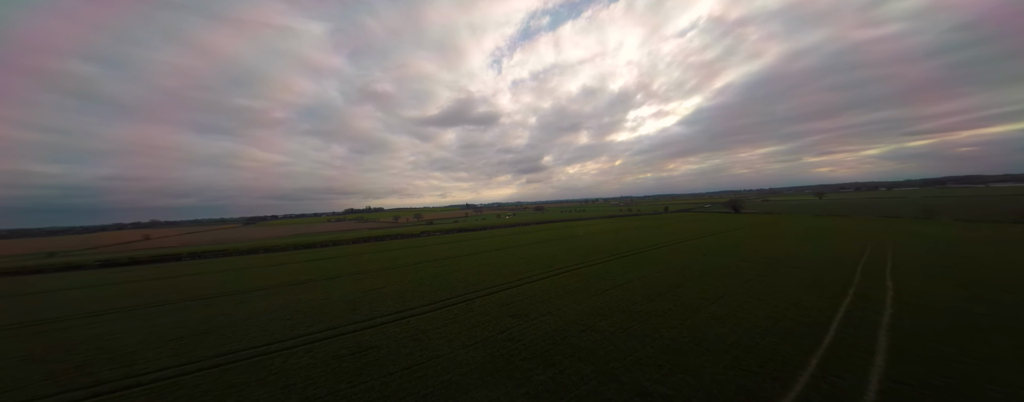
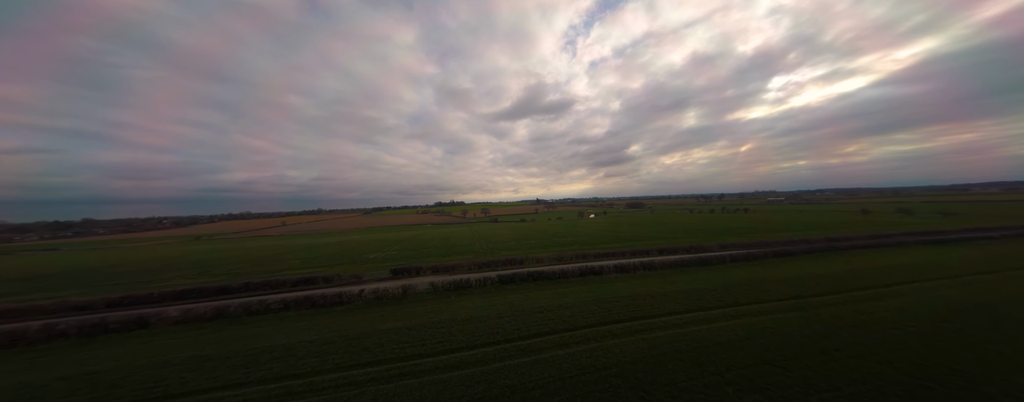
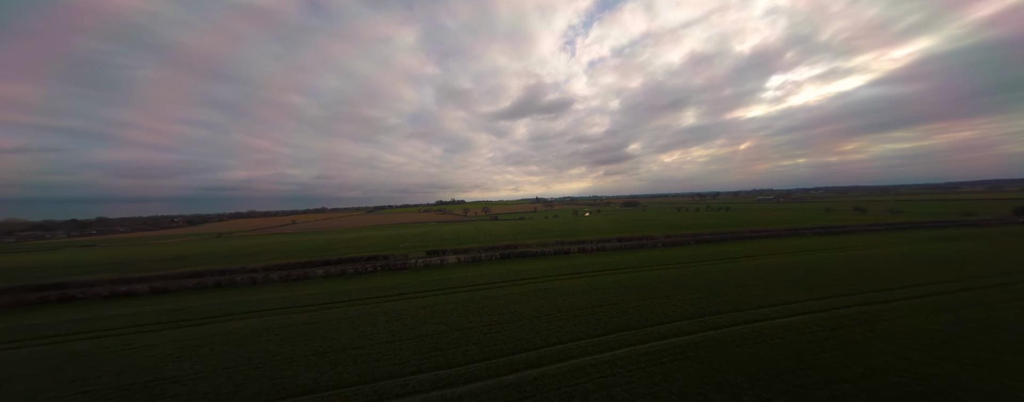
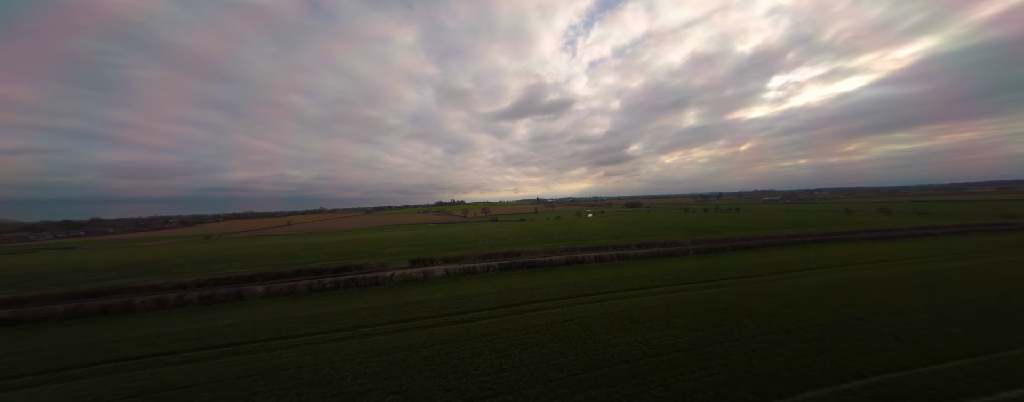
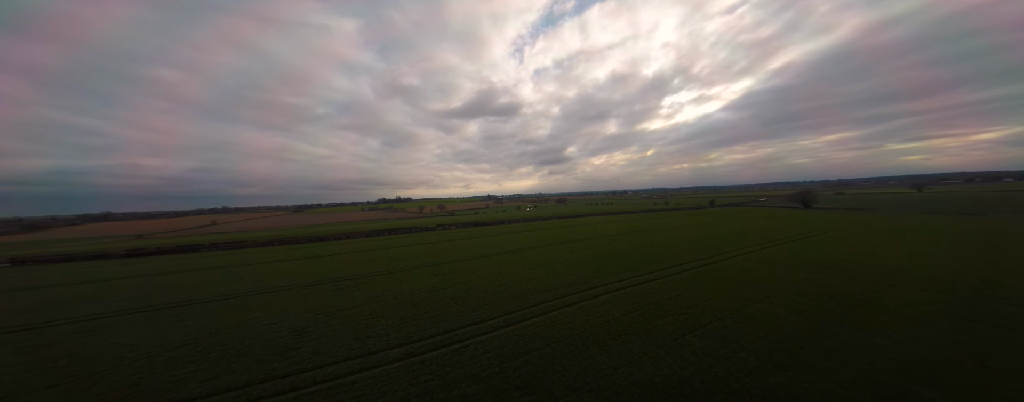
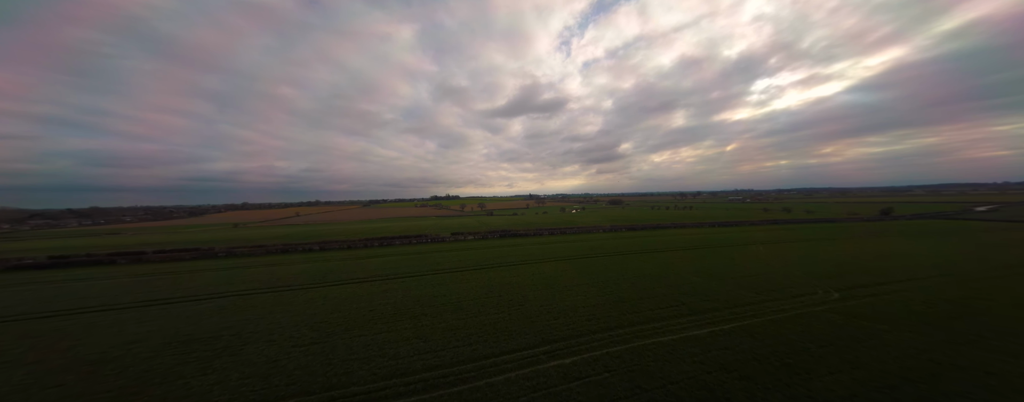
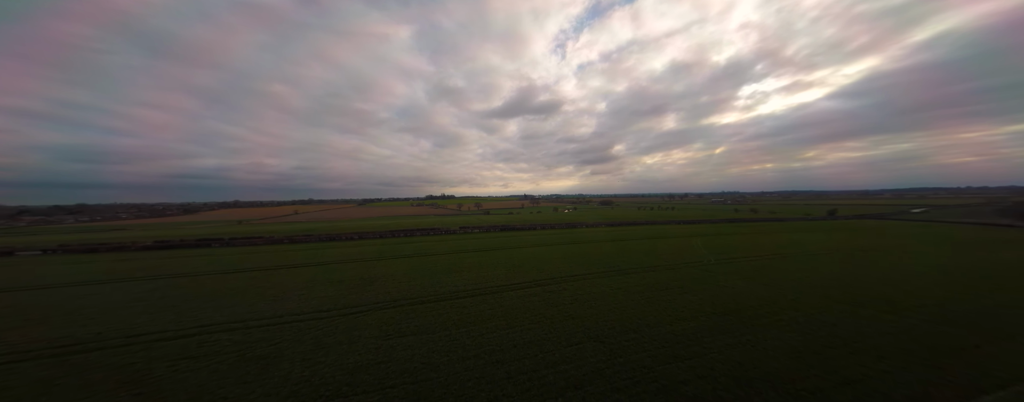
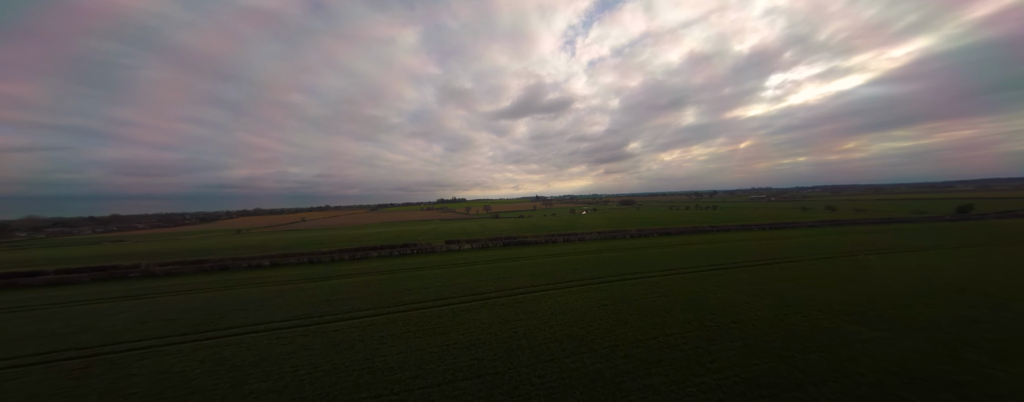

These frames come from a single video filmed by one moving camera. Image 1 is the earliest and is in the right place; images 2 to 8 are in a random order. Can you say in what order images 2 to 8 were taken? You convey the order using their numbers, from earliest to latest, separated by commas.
5, 7, 6, 8, 3, 4, 2
